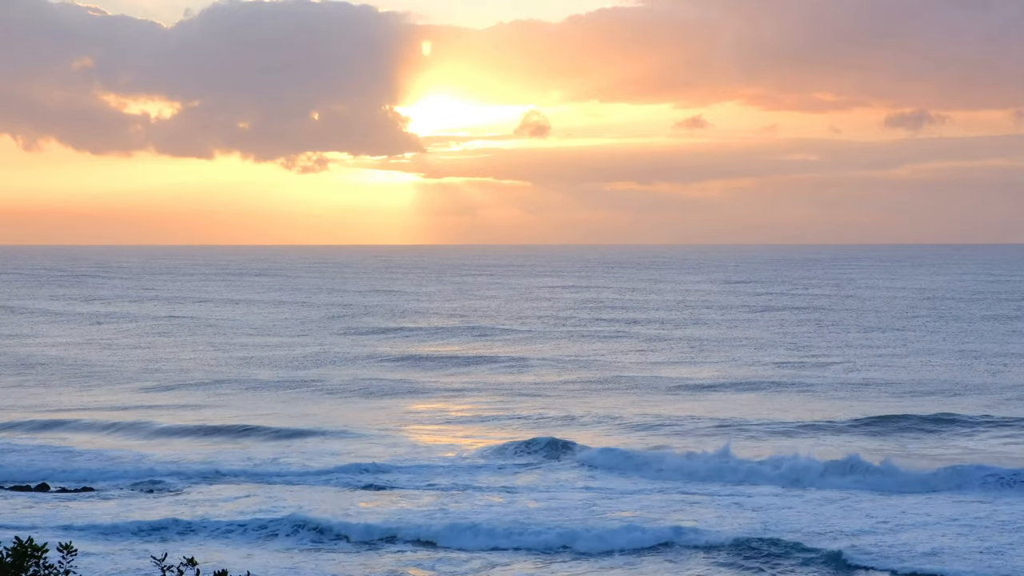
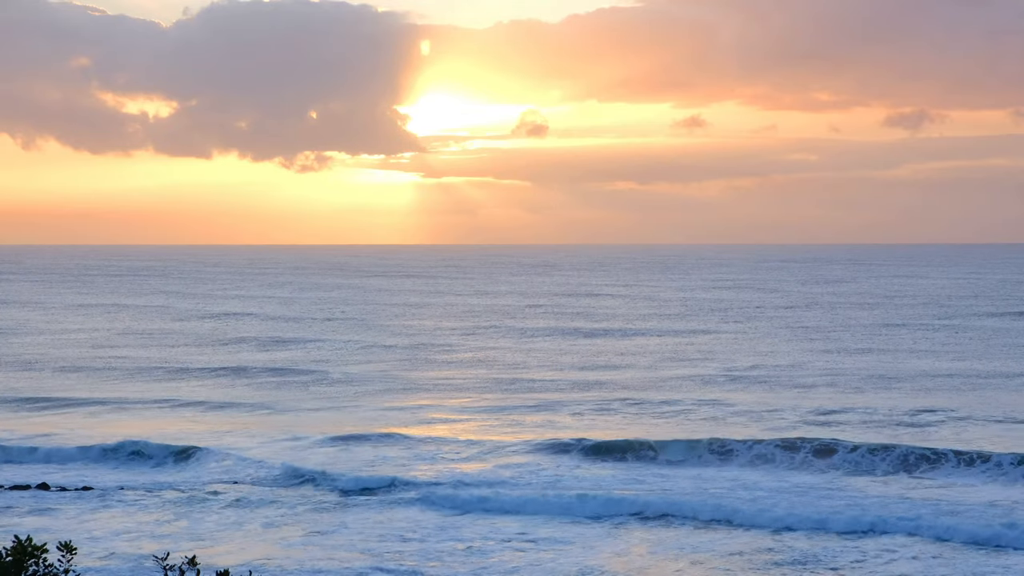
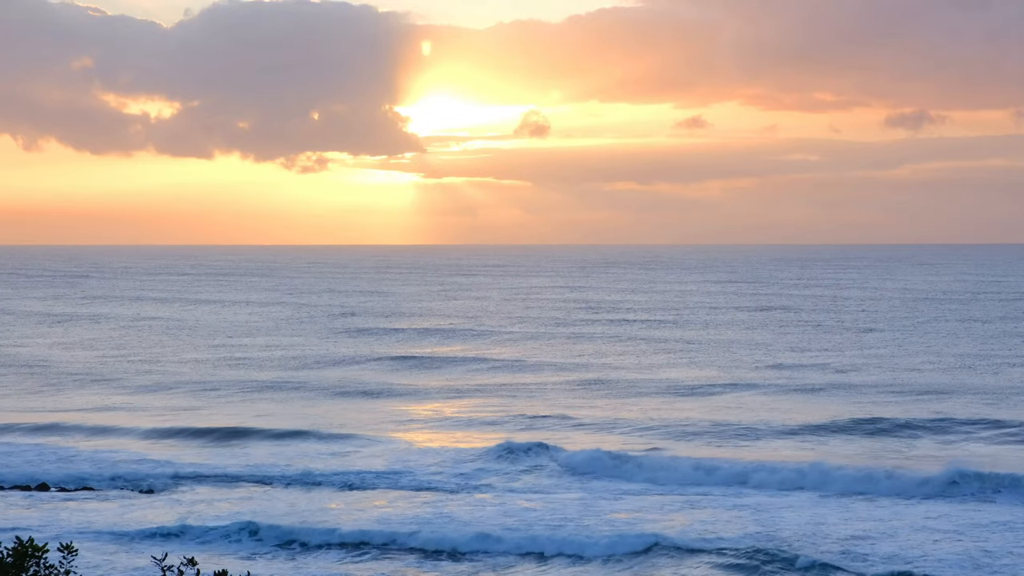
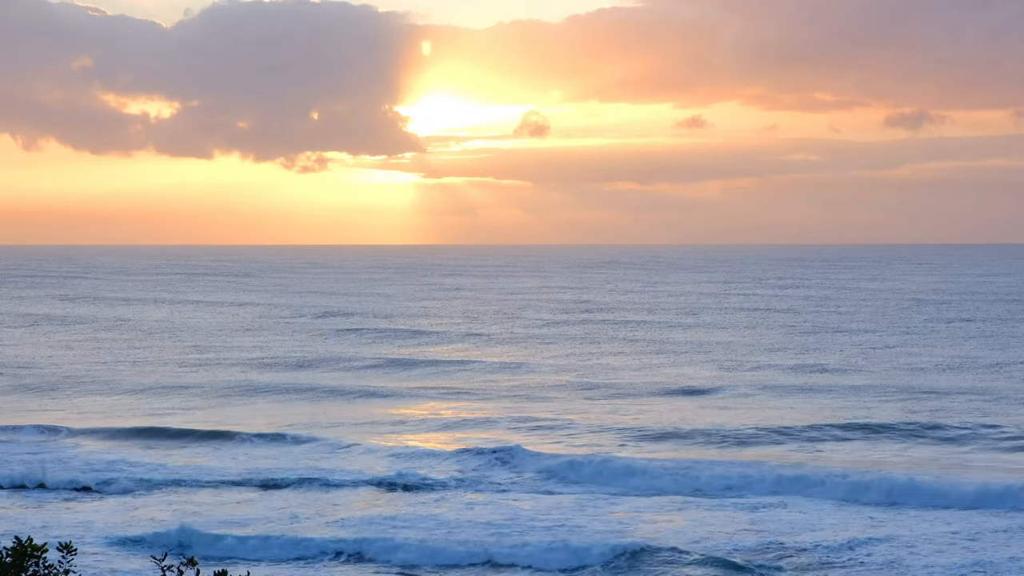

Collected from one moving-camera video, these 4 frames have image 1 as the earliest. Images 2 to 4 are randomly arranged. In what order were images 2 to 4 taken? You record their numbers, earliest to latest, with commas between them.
3, 4, 2
